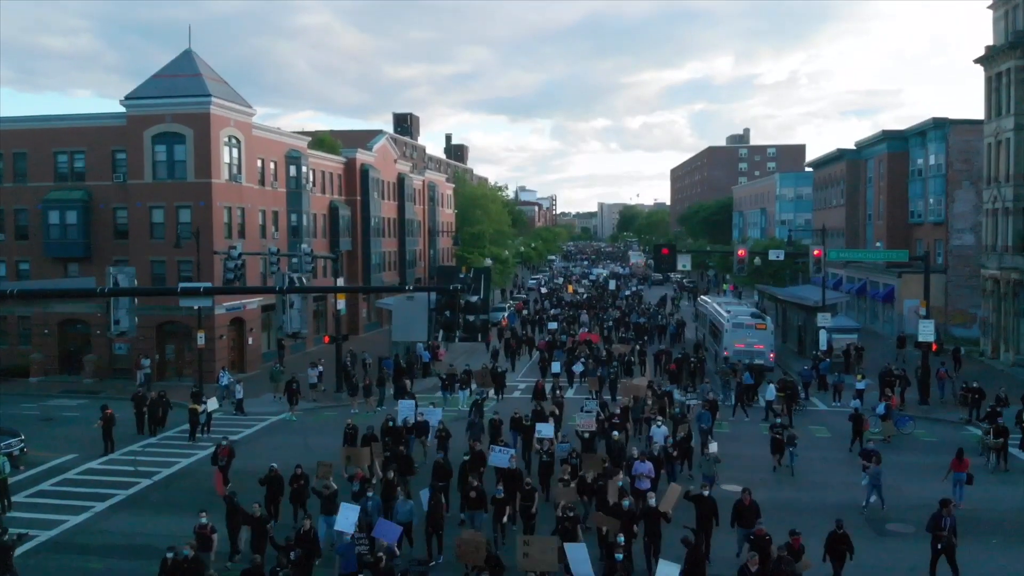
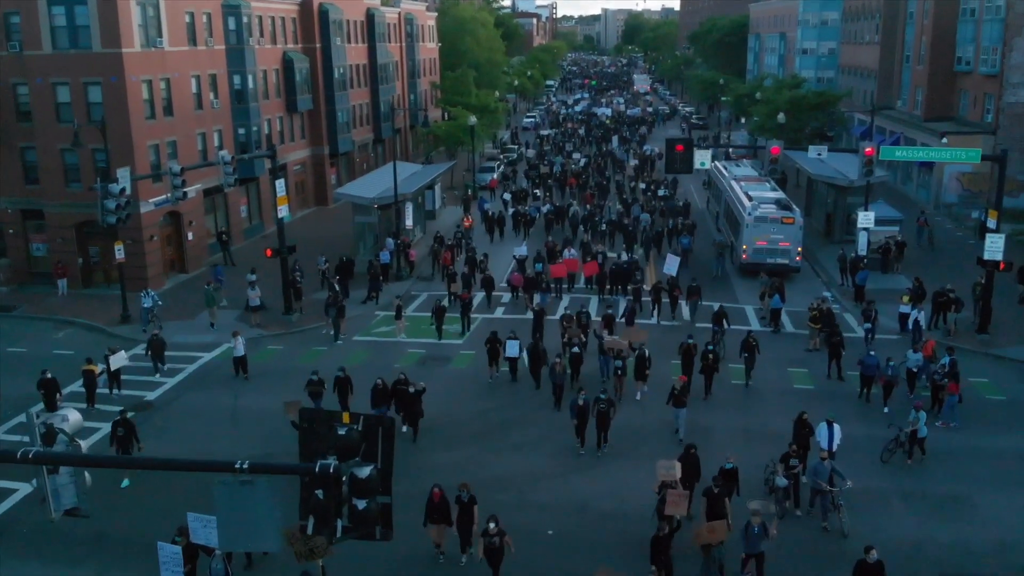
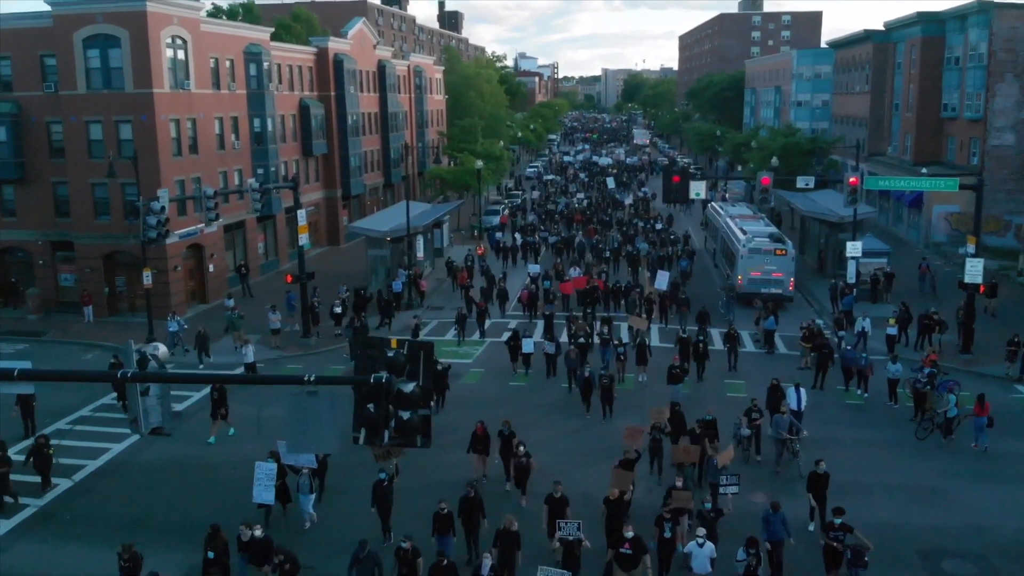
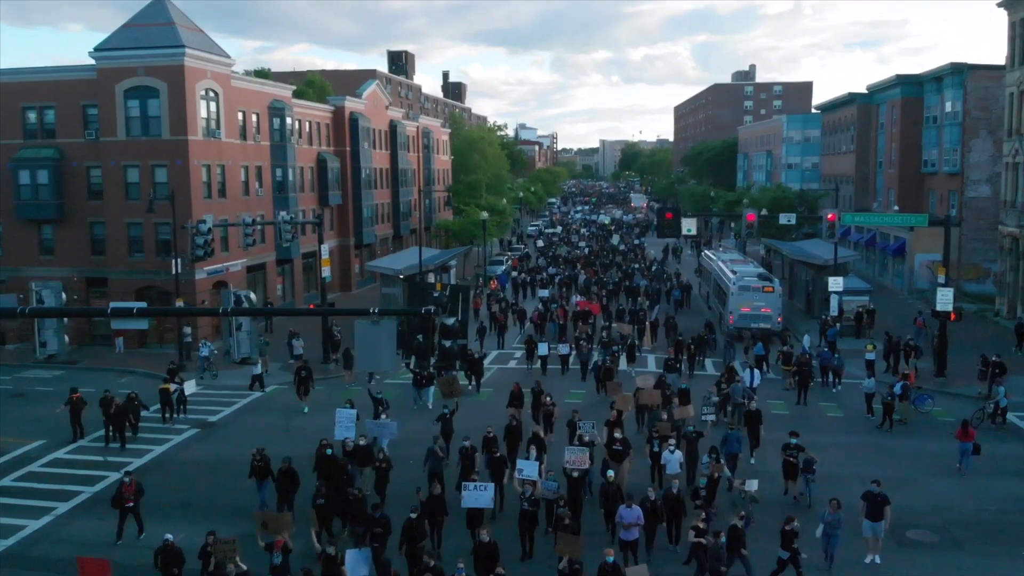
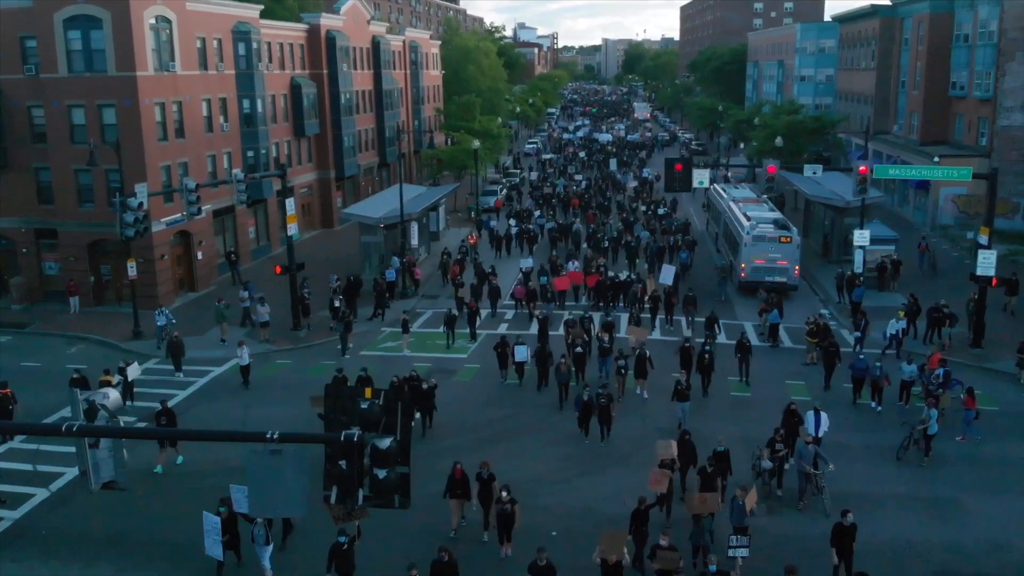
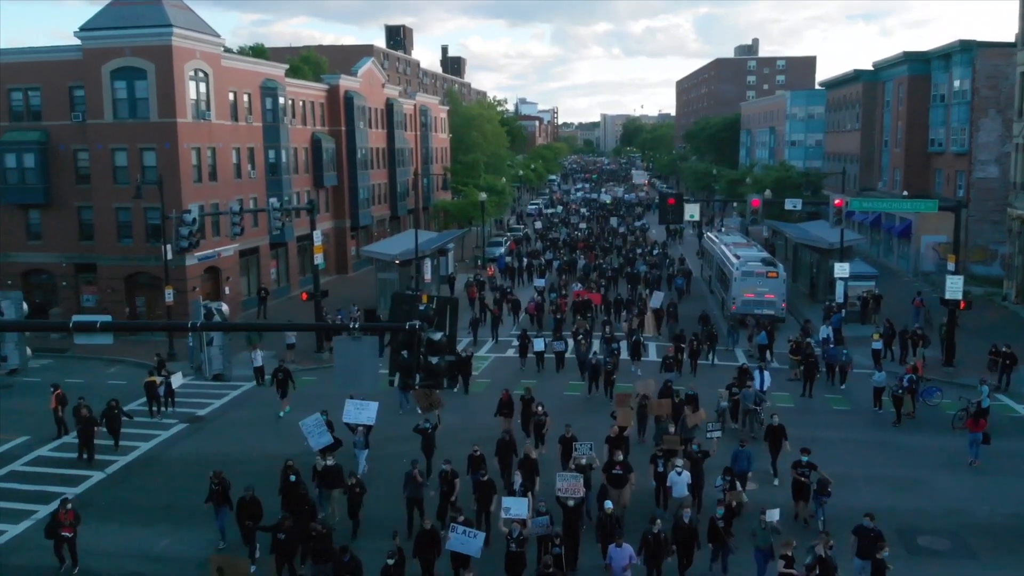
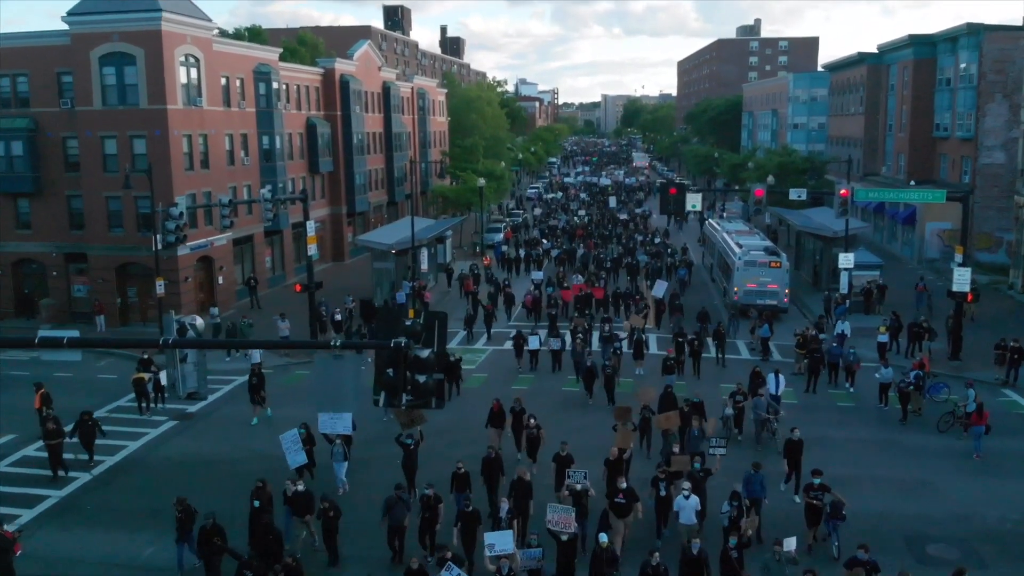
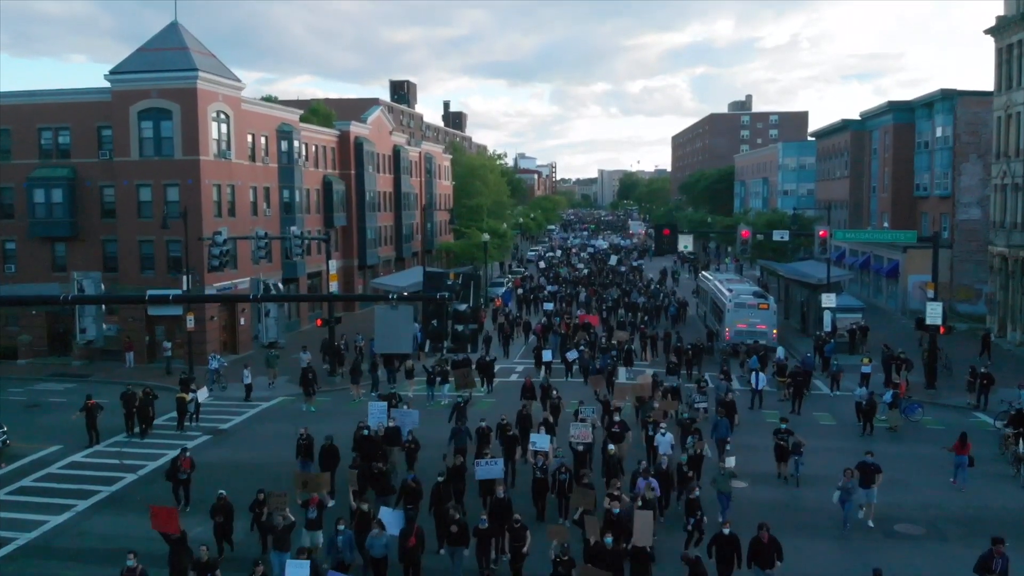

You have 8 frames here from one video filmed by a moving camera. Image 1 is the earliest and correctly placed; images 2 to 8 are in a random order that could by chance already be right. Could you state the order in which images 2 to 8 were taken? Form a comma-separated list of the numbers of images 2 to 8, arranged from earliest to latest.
8, 4, 6, 7, 3, 5, 2
